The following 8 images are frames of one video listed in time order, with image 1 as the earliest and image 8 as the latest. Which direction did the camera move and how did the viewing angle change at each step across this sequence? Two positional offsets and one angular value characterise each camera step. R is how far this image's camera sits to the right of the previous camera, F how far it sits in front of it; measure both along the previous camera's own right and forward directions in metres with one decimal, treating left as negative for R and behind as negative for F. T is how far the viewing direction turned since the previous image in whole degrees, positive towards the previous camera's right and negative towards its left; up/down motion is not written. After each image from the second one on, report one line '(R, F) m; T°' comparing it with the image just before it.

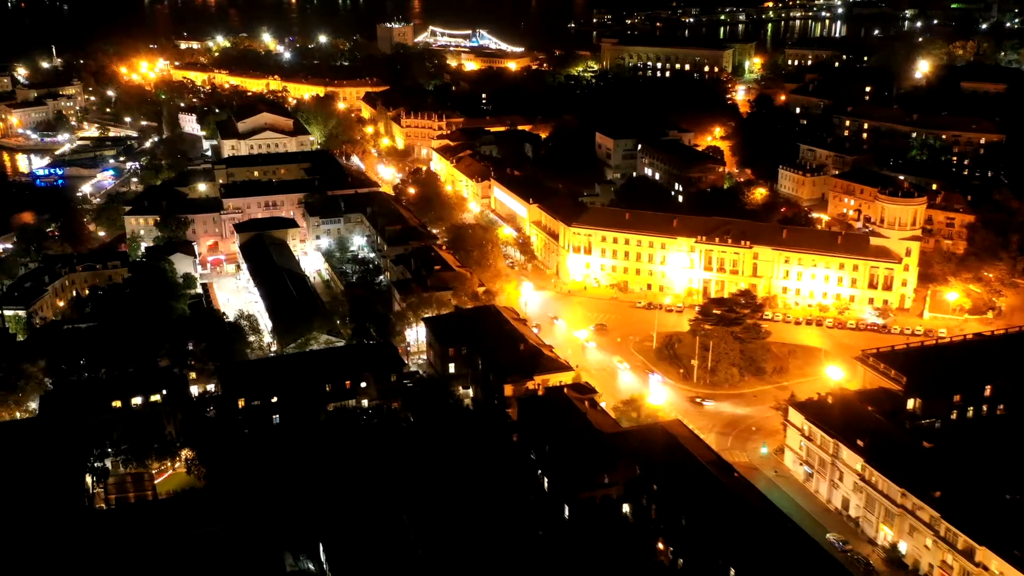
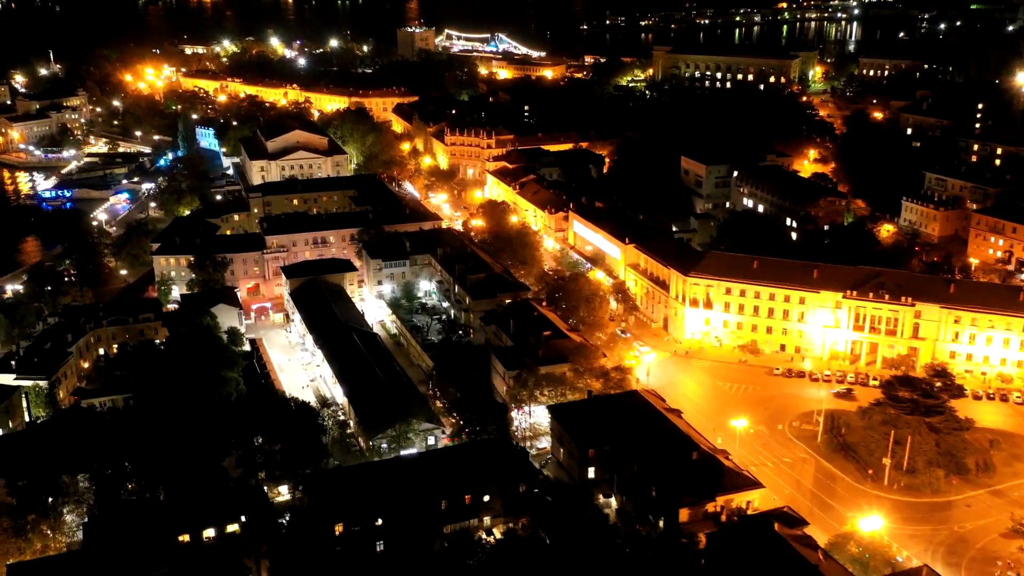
(-3.2, +5.0) m; +1°
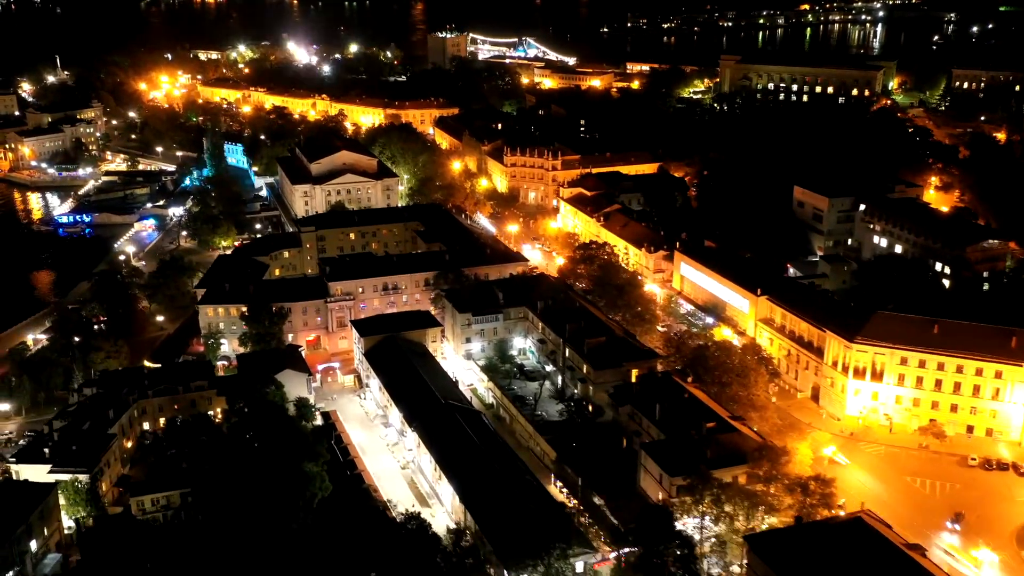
(-3.0, +4.7) m; 0°
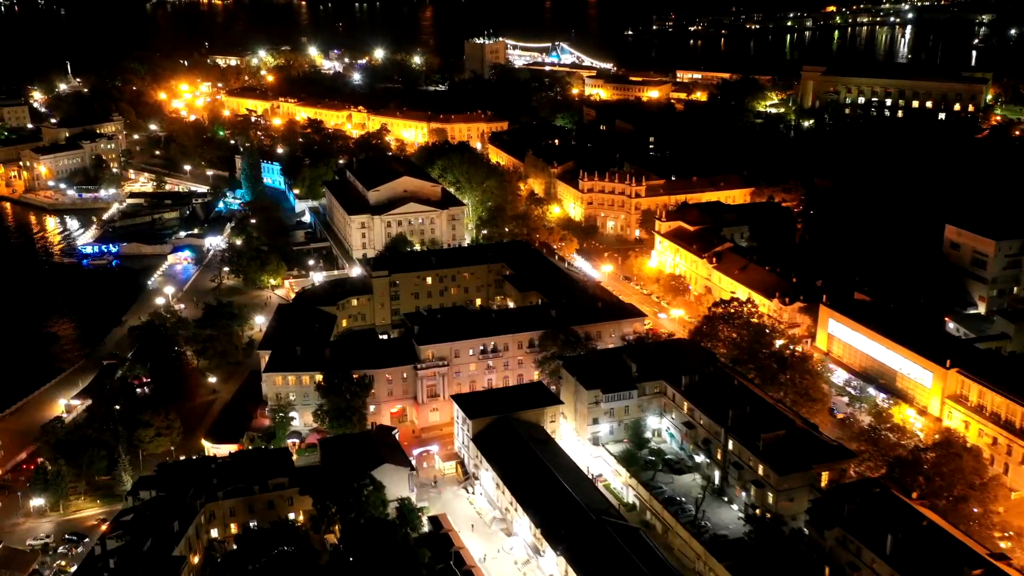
(-3.0, +4.7) m; 0°
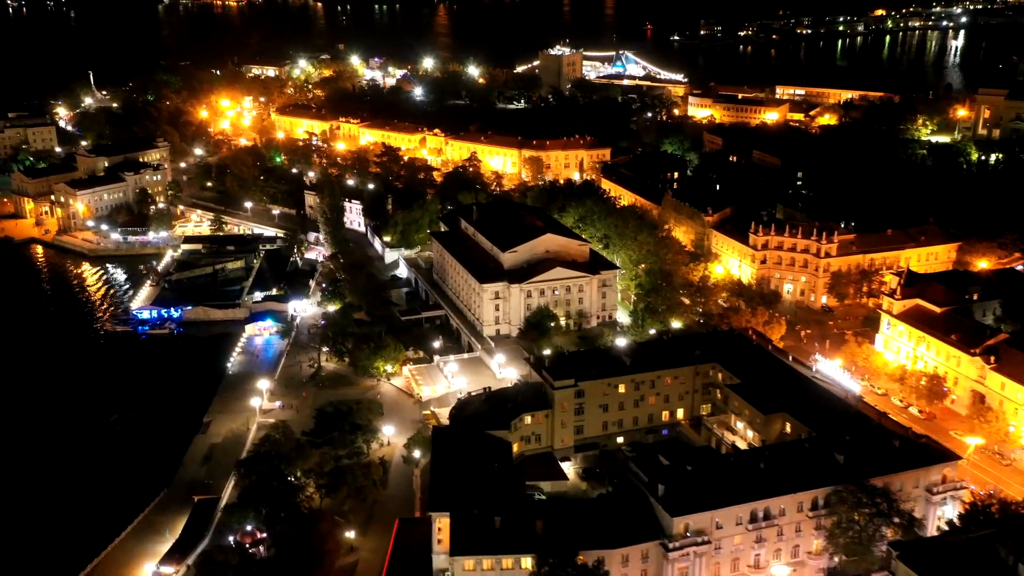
(-5.0, +7.6) m; 0°
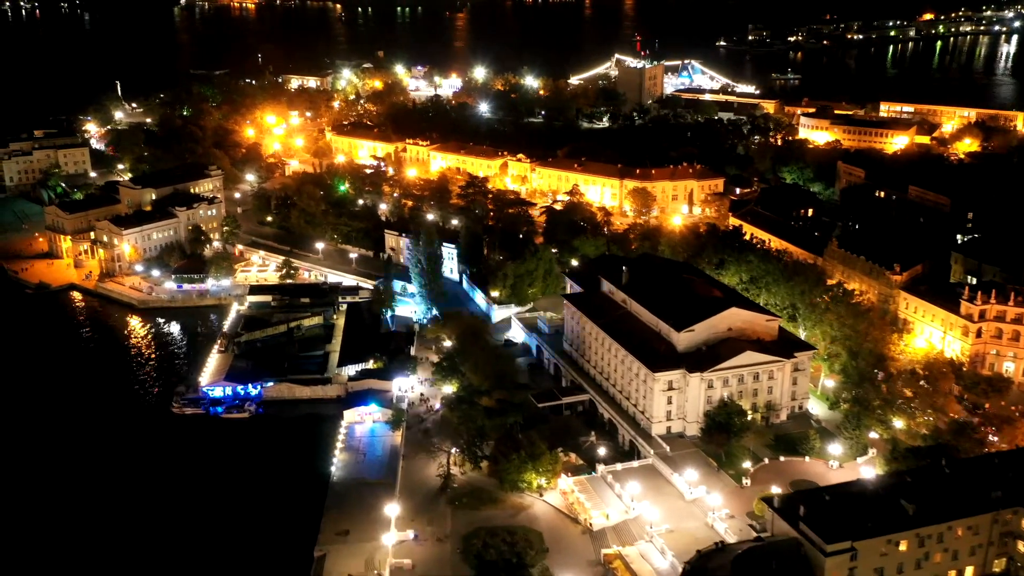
(-4.0, +6.1) m; 0°
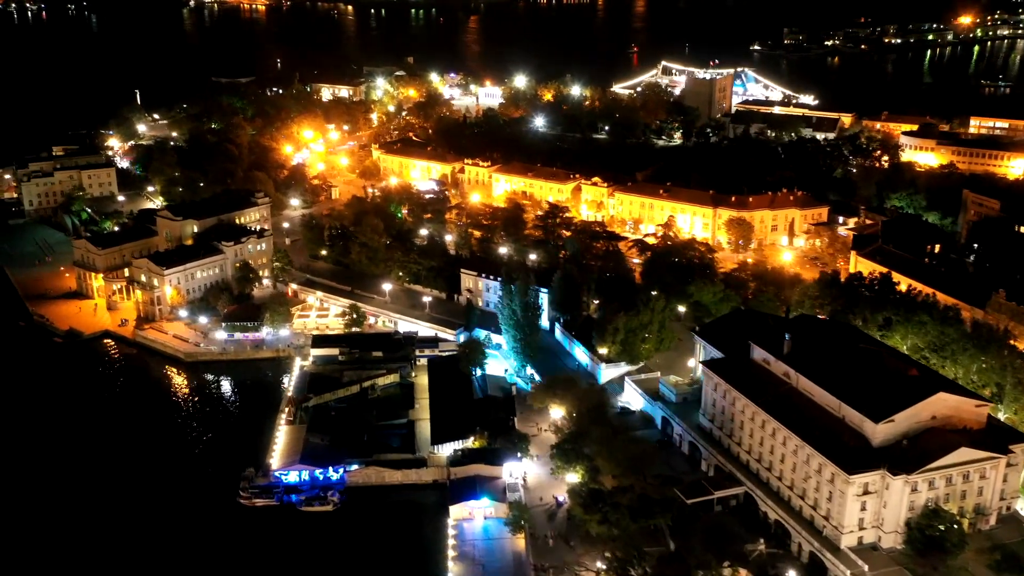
(-3.0, +4.5) m; 0°
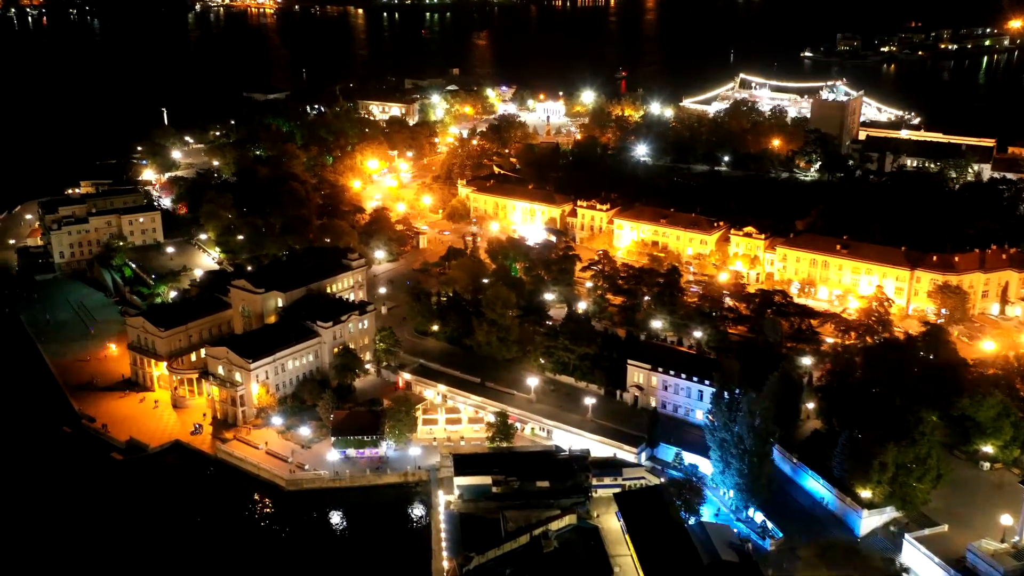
(-4.9, +7.5) m; 0°
